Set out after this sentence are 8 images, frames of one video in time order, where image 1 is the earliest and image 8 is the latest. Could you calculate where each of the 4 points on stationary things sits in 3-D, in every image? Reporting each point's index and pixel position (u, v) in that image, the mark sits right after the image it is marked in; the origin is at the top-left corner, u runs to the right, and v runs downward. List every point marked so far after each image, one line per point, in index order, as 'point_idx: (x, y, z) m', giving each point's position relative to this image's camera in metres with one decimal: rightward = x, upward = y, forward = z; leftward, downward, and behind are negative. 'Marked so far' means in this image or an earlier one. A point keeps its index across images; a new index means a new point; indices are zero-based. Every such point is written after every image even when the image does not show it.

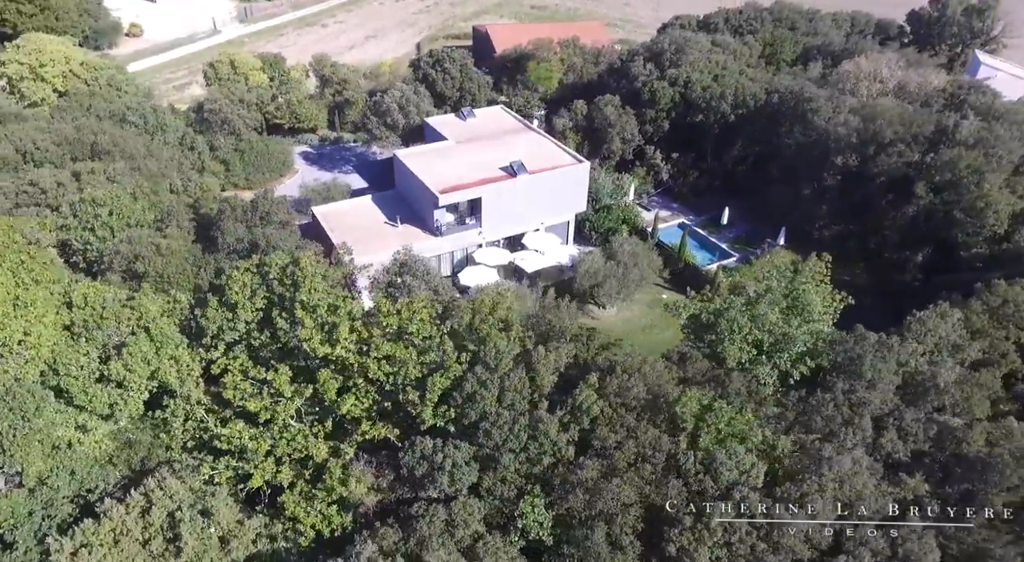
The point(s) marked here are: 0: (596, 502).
0: (+2.4, -5.9, +19.5) m
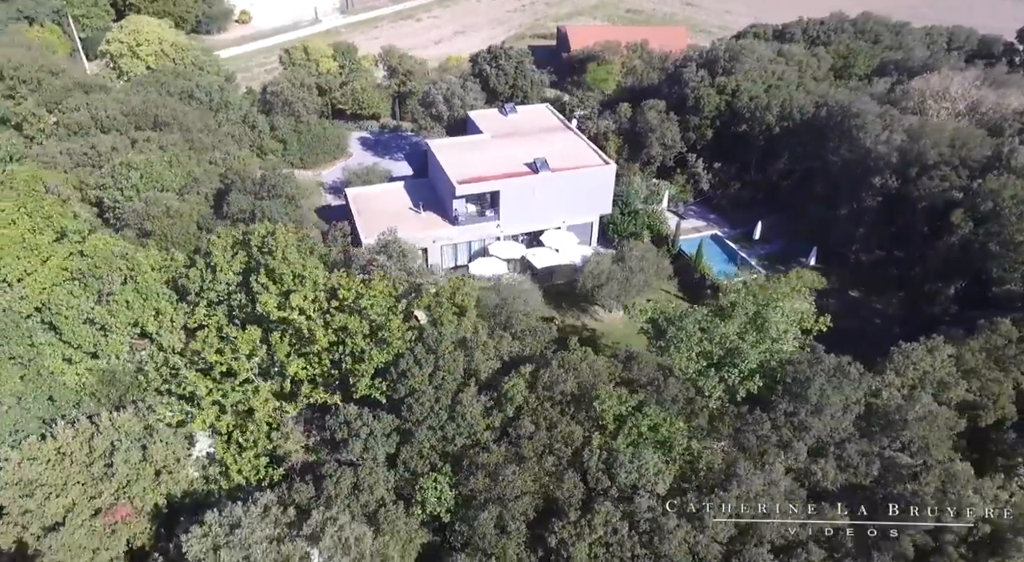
0: (-0.4, -5.6, +20.1) m
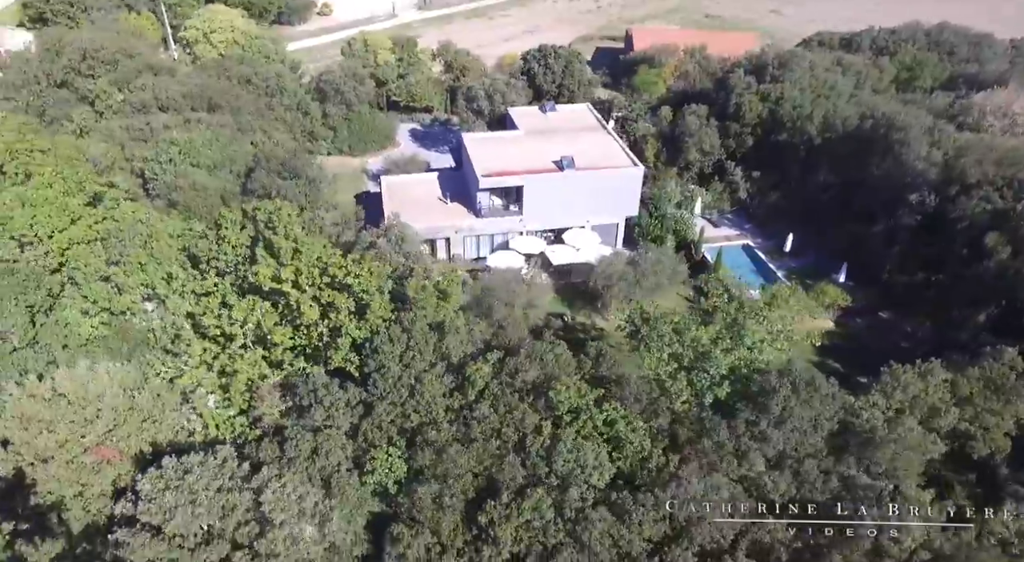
0: (-2.0, -5.2, +20.8) m
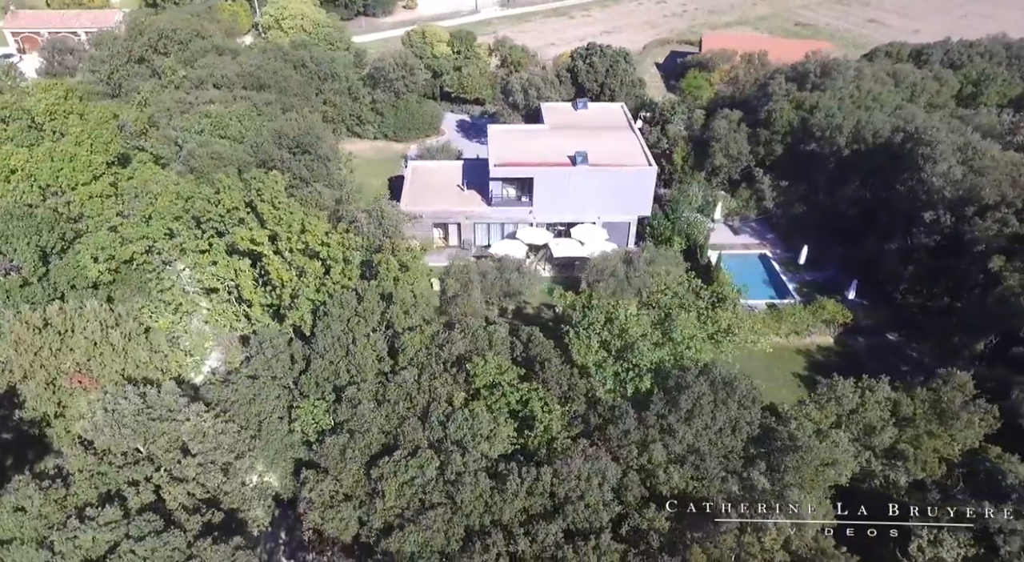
0: (-4.8, -4.2, +22.3) m
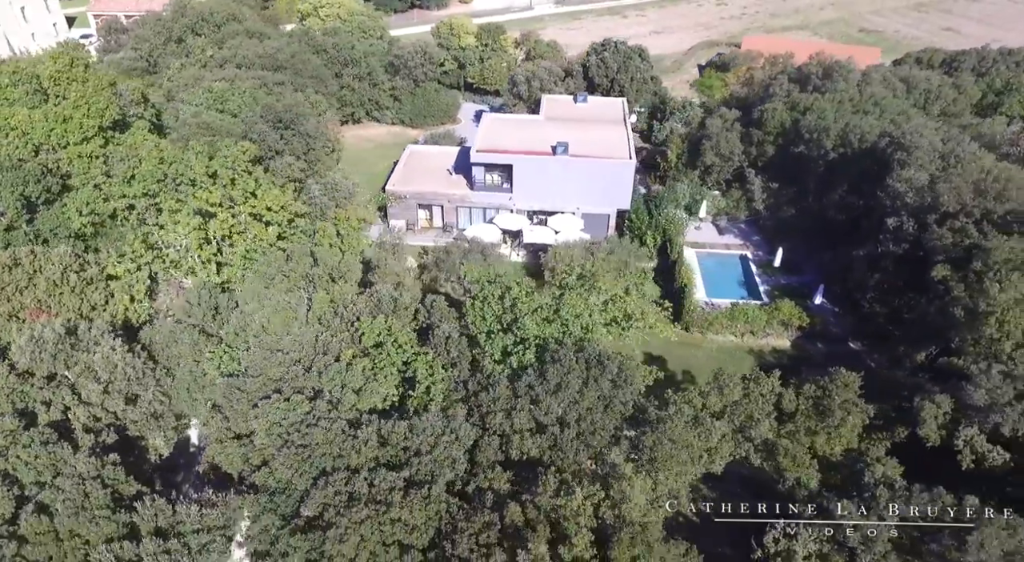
0: (-8.6, -2.8, +24.2) m
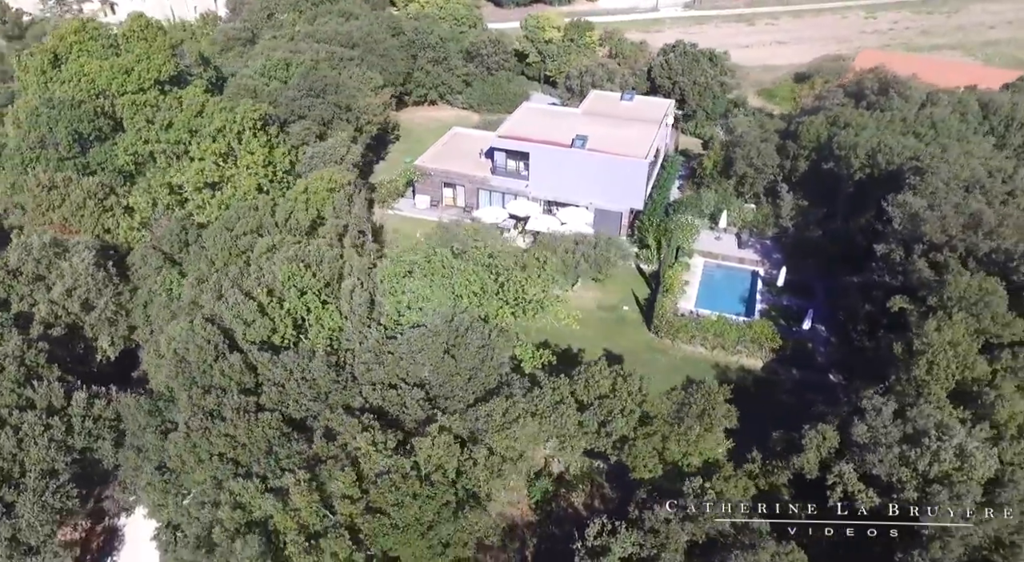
0: (-12.2, -0.4, +27.4) m
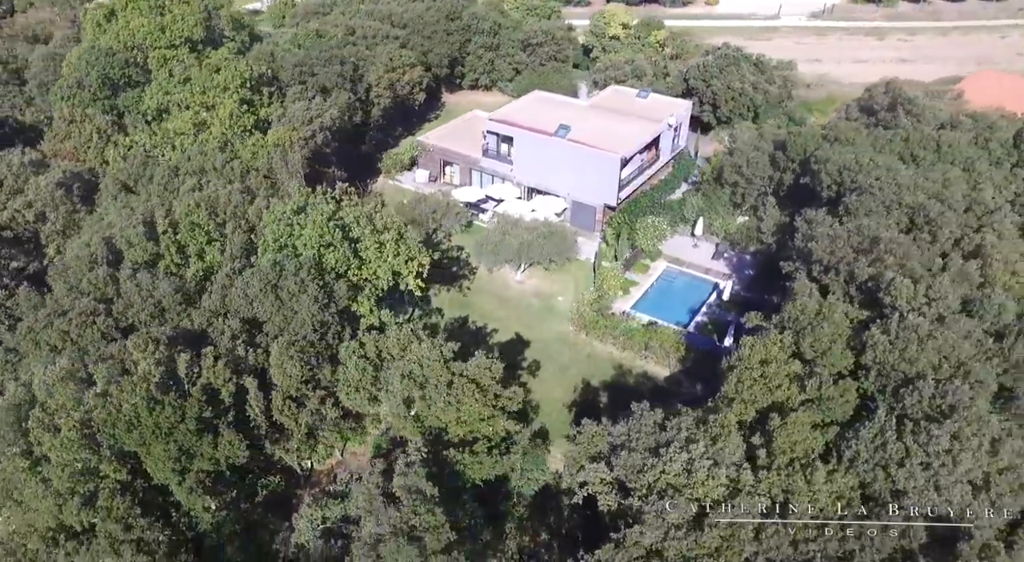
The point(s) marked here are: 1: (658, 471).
0: (-16.9, +2.8, +31.4) m
1: (+3.8, -5.0, +19.3) m
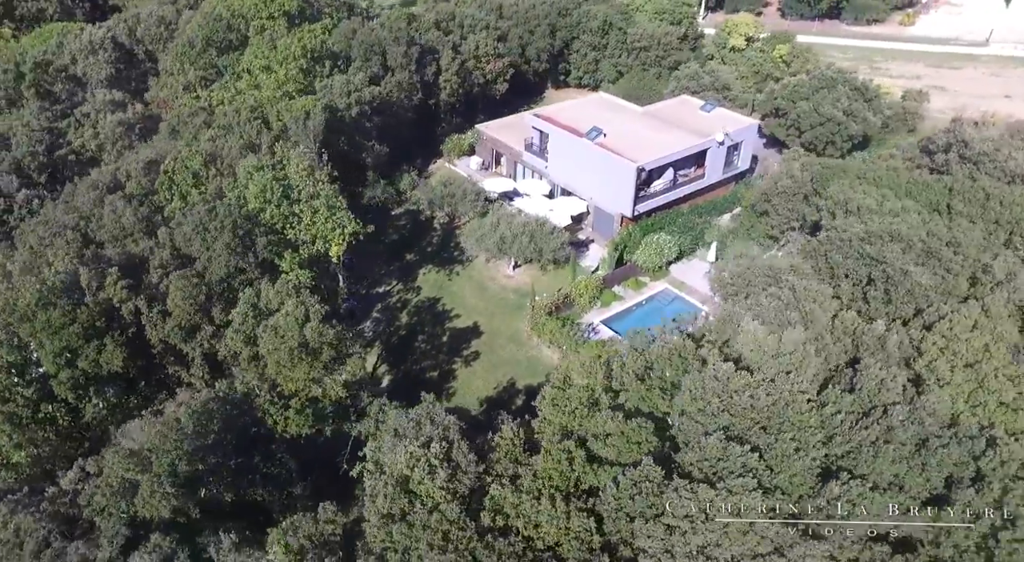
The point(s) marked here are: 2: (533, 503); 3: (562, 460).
0: (-17.7, +6.3, +36.4) m
1: (-2.9, -4.7, +19.1) m
2: (+0.6, -5.5, +18.1) m
3: (+1.3, -4.6, +18.8) m
